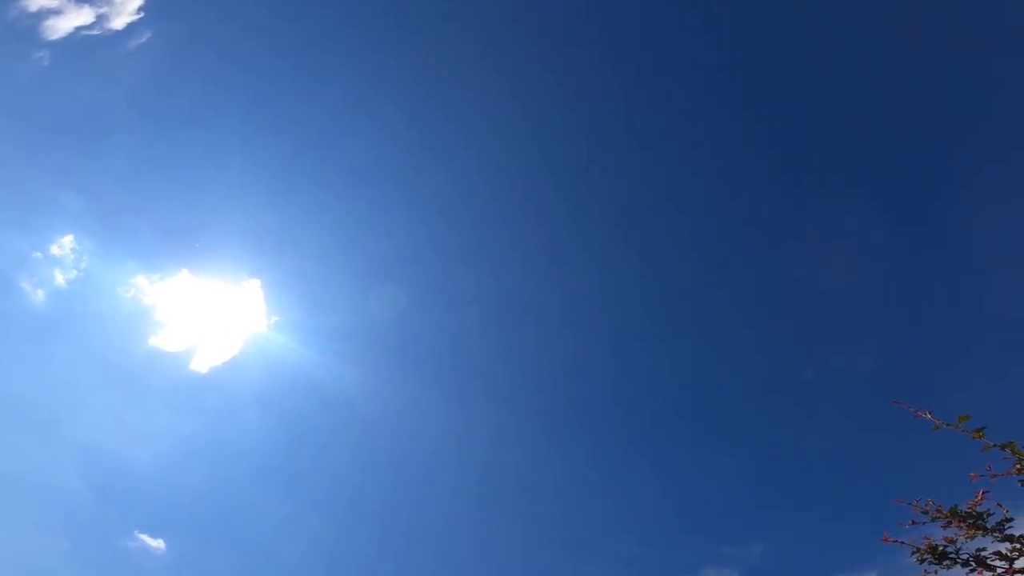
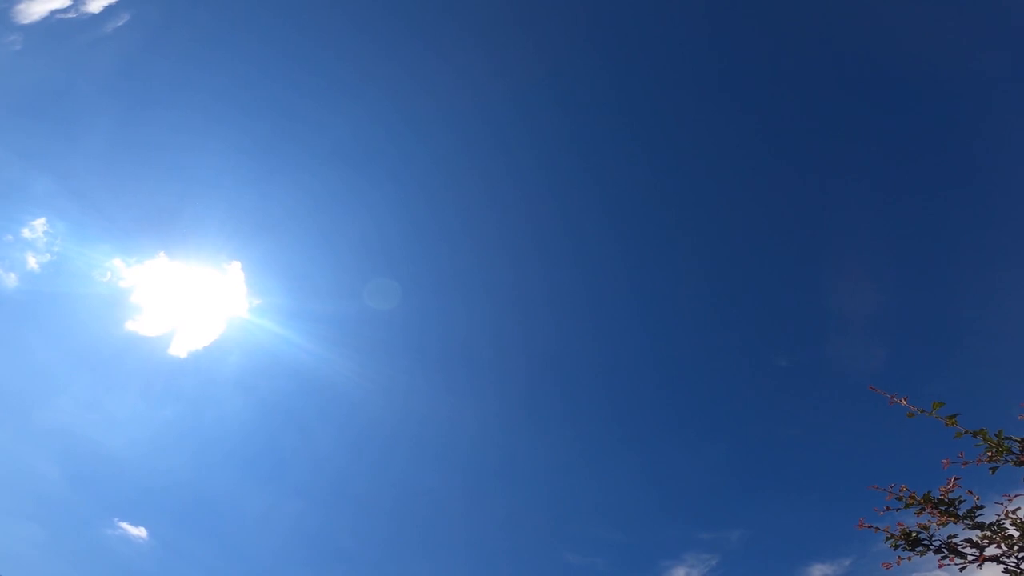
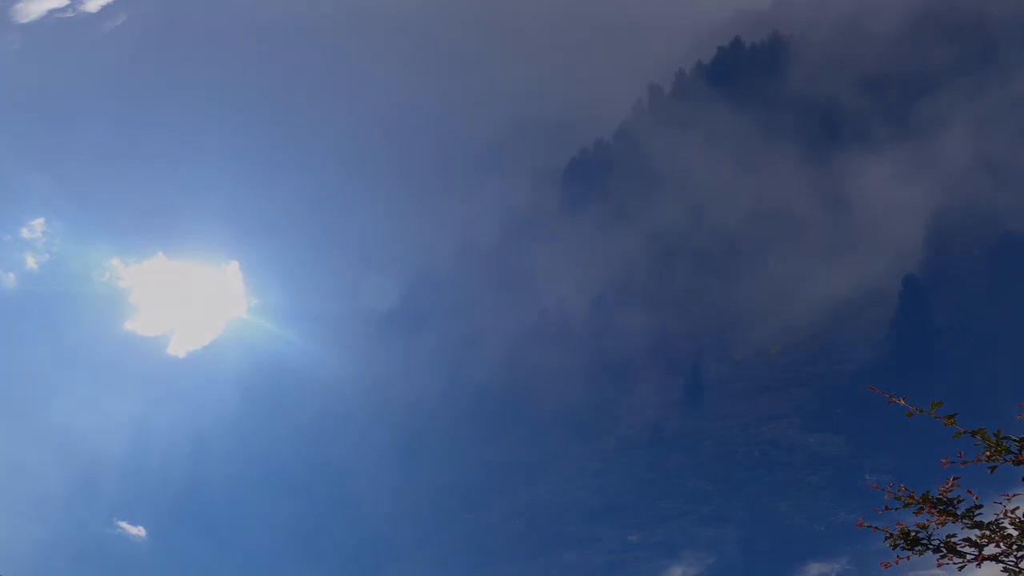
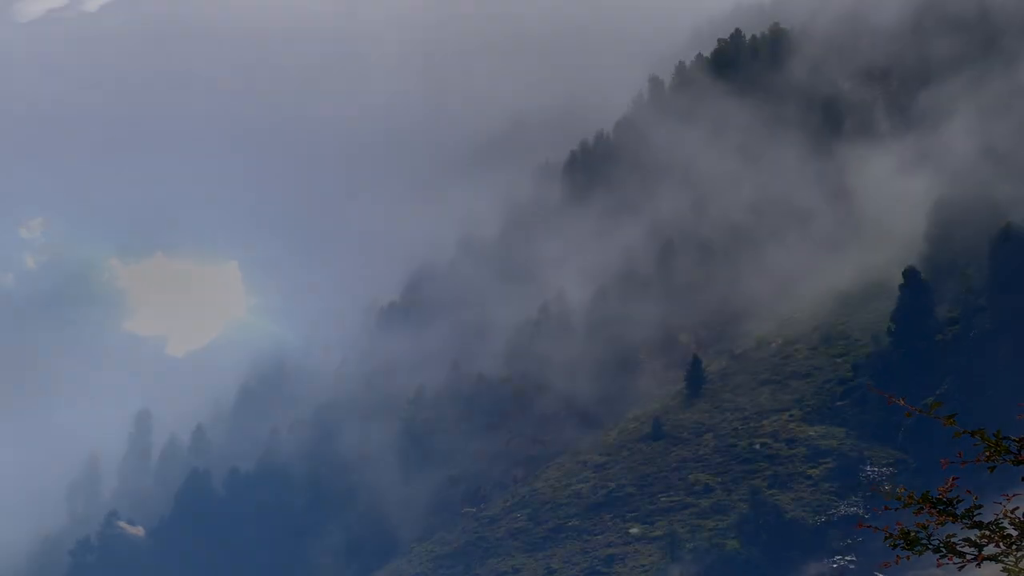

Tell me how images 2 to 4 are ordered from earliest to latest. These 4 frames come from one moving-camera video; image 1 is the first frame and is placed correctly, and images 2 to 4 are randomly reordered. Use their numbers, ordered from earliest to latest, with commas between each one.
2, 3, 4
